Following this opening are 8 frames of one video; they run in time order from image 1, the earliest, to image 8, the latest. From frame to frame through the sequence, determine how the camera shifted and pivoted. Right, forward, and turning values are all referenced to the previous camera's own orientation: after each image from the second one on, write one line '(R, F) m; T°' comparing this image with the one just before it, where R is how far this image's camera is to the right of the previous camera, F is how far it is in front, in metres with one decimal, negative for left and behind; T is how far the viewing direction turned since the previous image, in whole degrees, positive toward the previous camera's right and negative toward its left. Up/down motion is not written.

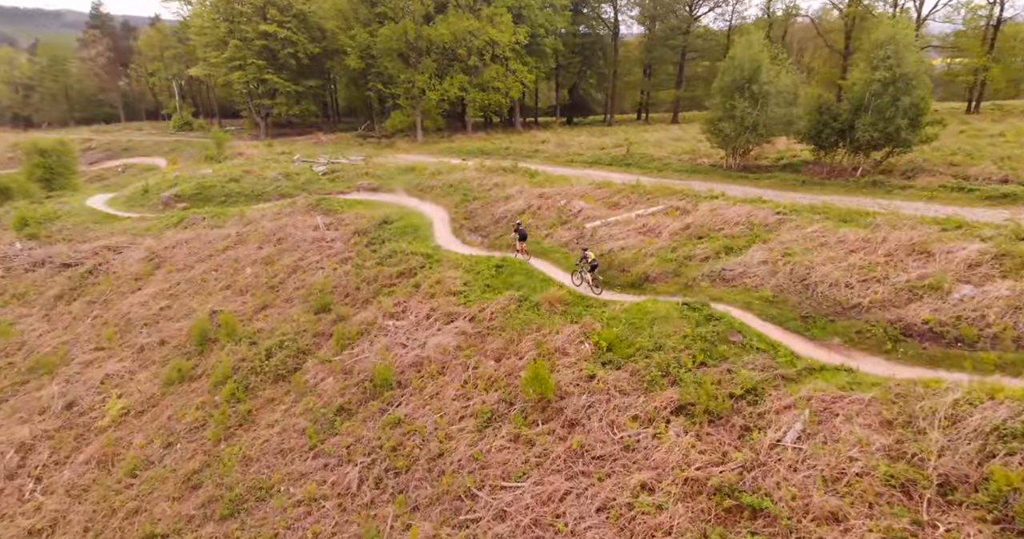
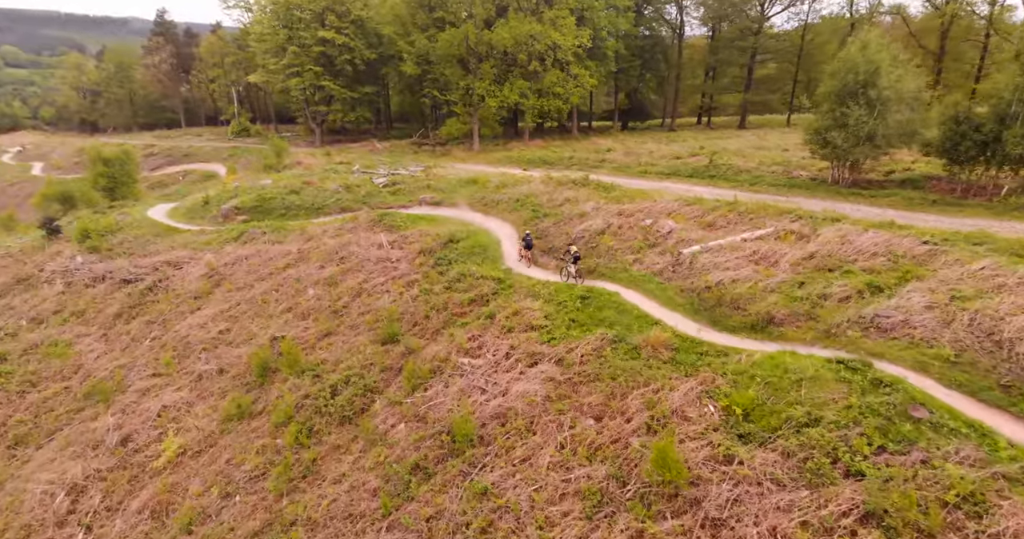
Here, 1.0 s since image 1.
(-1.5, +2.2) m; -4°
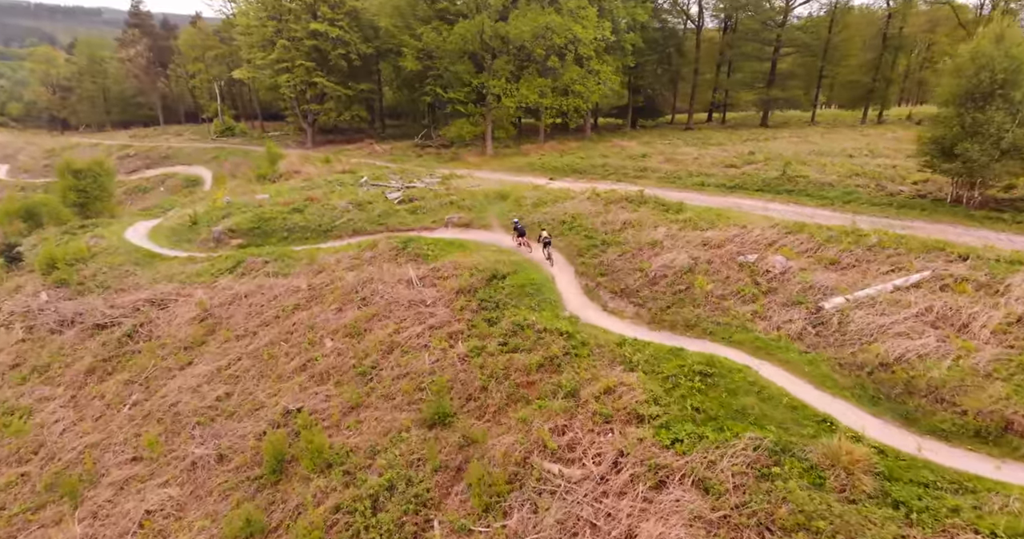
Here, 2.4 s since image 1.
(-2.5, +4.6) m; +1°
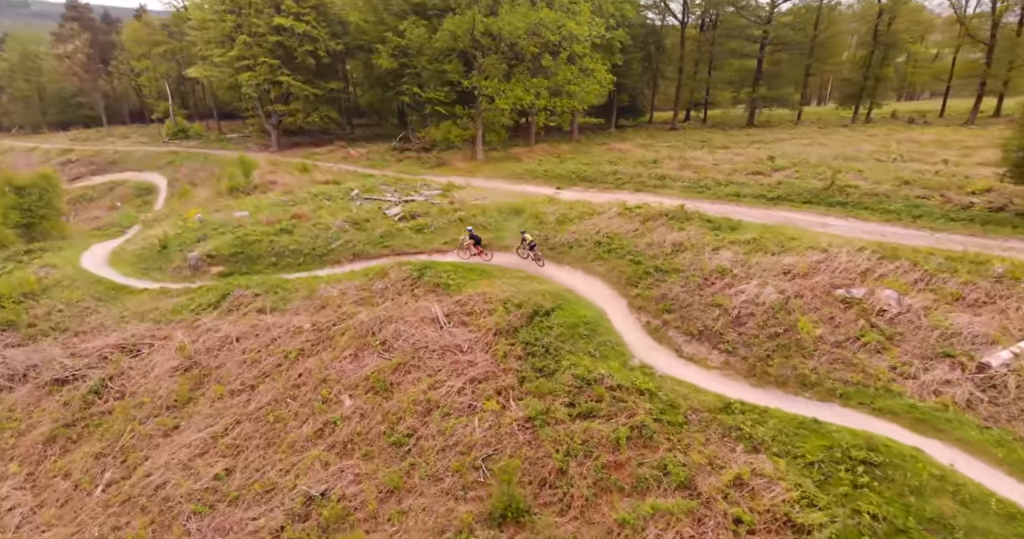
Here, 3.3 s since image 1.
(-2.6, +3.2) m; +3°
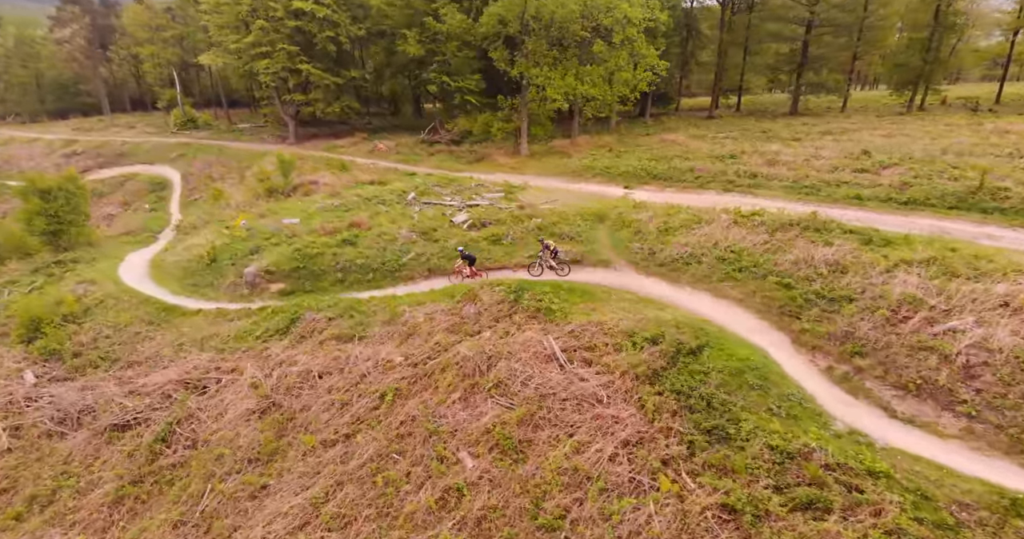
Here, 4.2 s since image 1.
(-4.0, +3.0) m; 0°
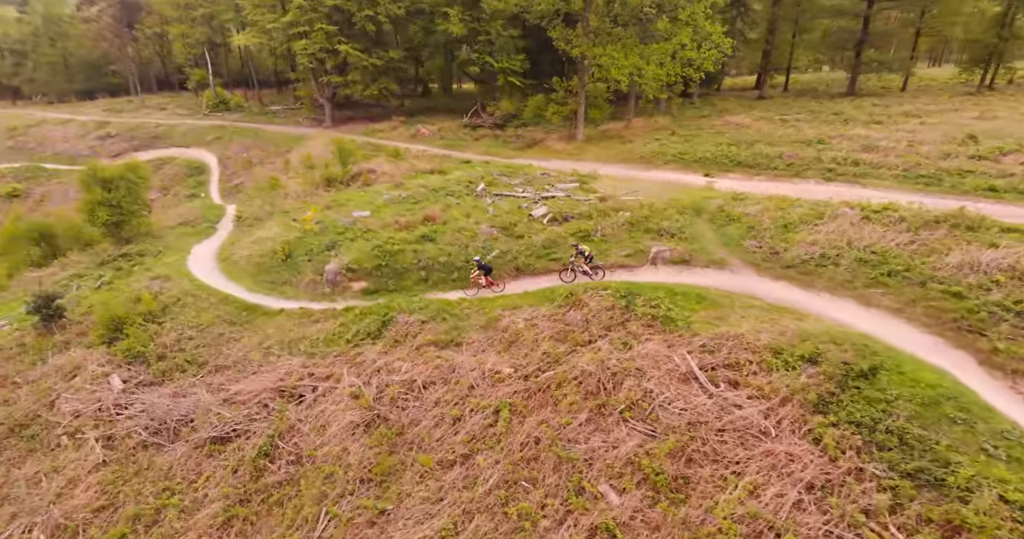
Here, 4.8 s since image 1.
(-3.2, +1.6) m; -2°
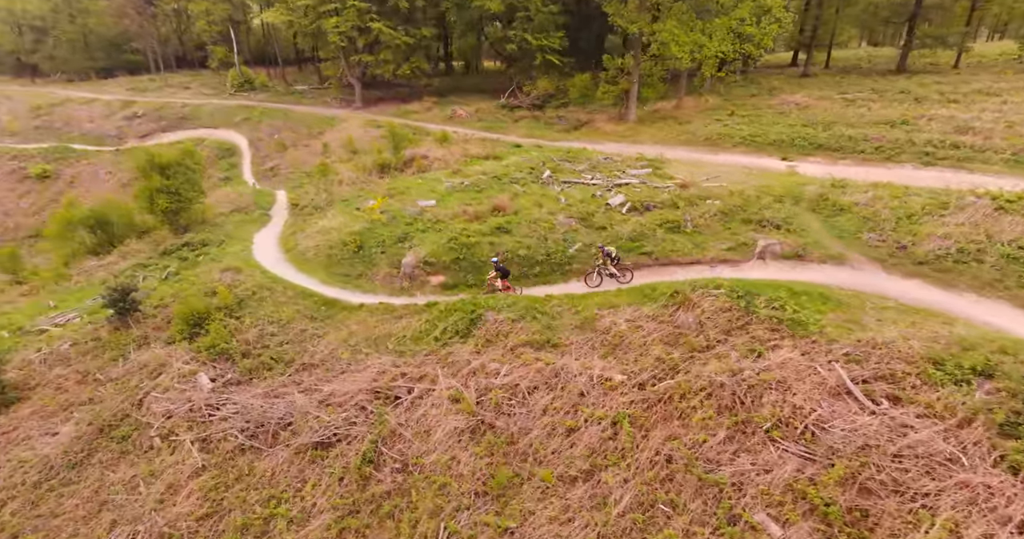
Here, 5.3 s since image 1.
(-2.9, +1.2) m; -2°
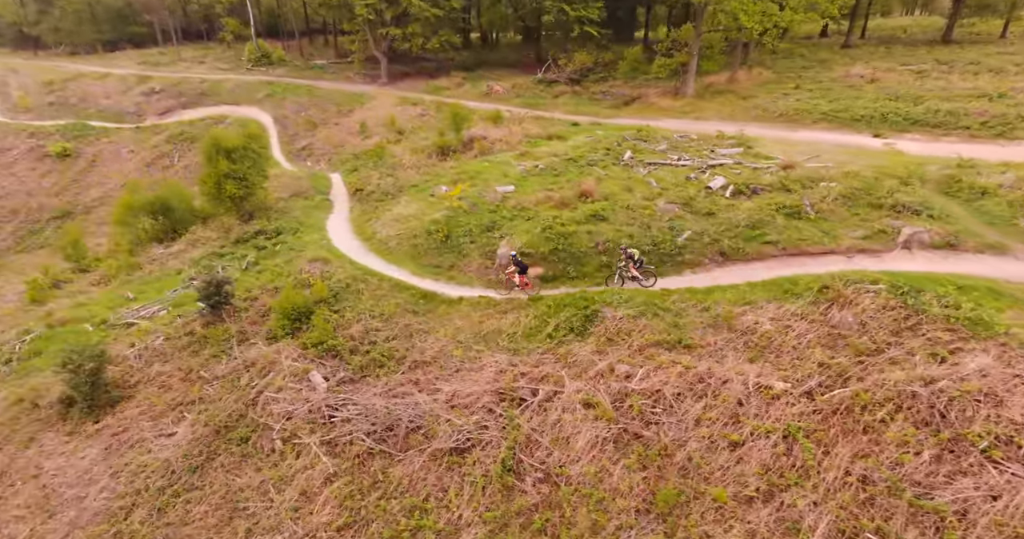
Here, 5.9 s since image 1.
(-4.0, +1.1) m; -1°
